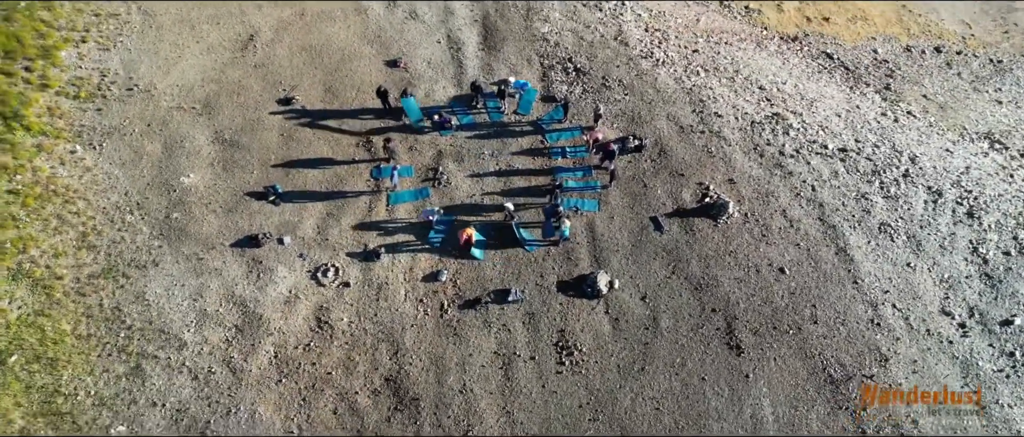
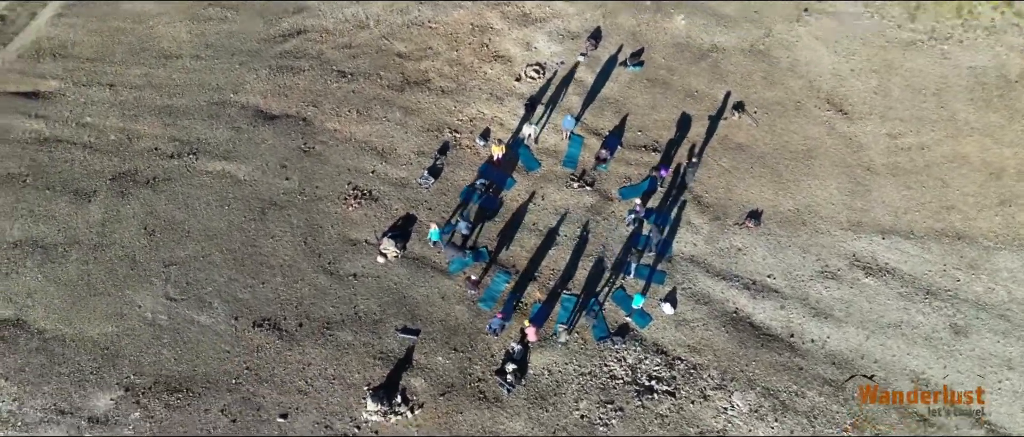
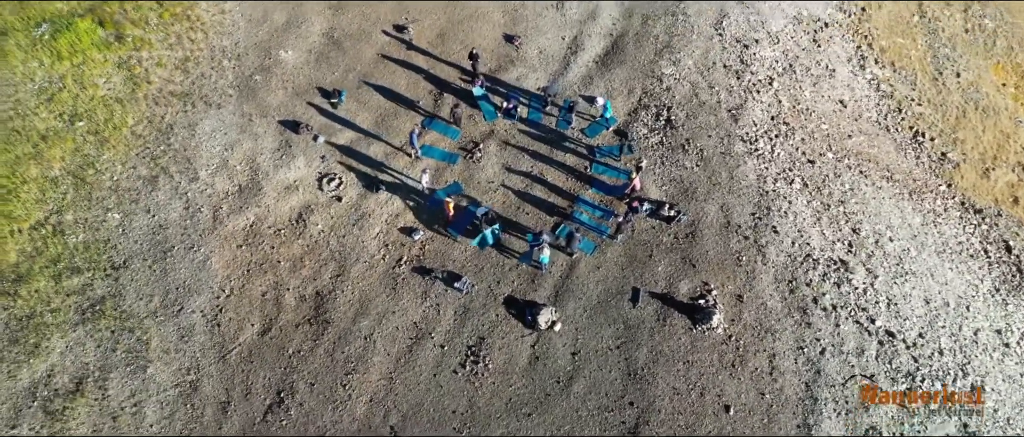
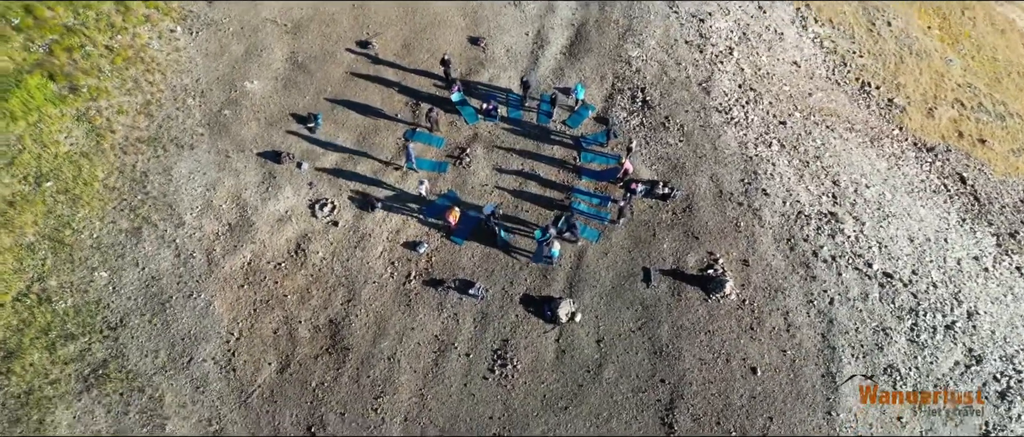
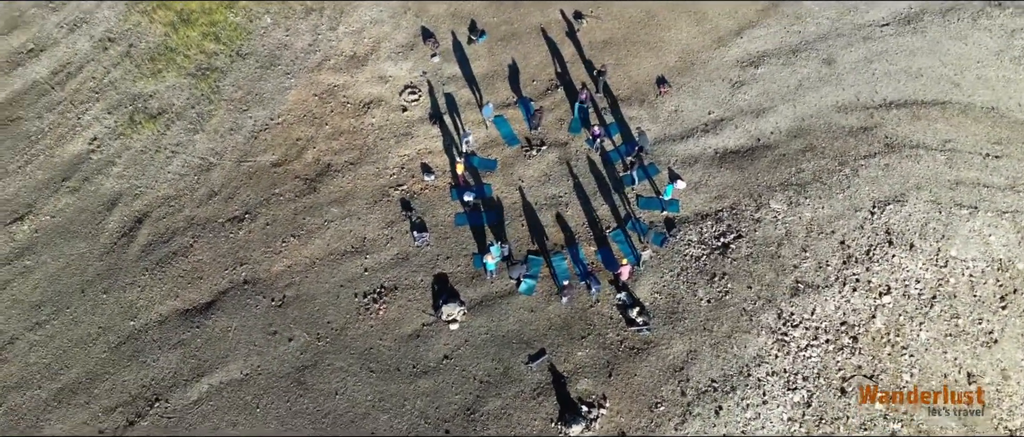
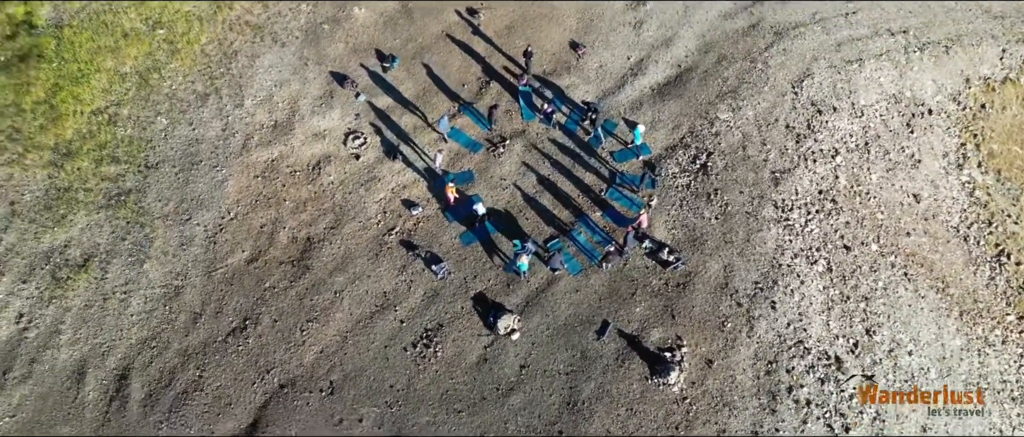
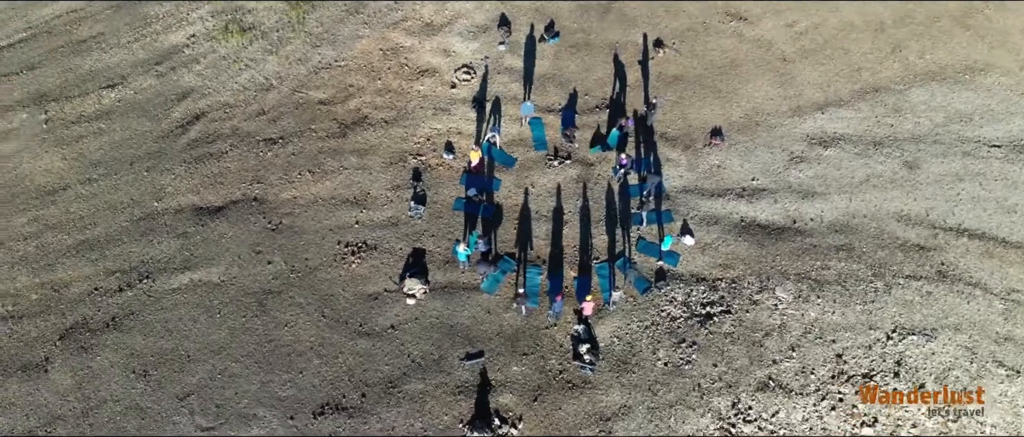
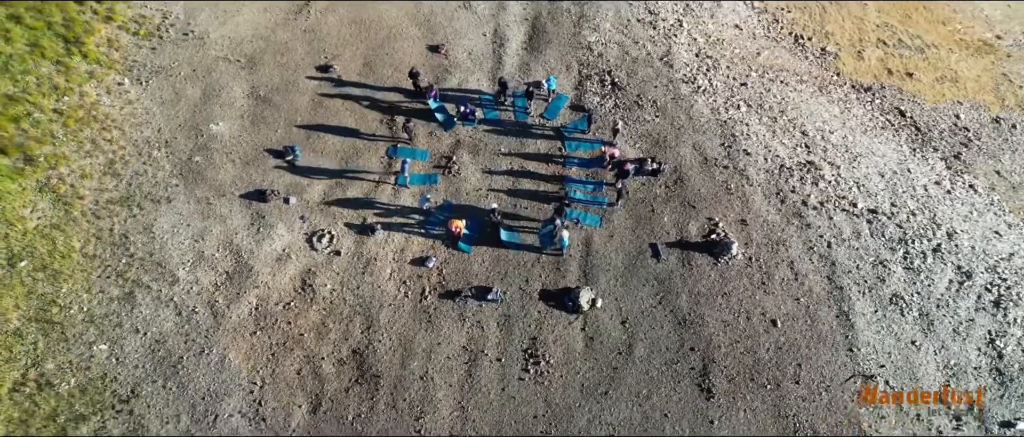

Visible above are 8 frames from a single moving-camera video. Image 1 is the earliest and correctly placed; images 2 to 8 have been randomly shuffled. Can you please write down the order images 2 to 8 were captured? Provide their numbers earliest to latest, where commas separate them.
8, 4, 3, 6, 5, 7, 2
